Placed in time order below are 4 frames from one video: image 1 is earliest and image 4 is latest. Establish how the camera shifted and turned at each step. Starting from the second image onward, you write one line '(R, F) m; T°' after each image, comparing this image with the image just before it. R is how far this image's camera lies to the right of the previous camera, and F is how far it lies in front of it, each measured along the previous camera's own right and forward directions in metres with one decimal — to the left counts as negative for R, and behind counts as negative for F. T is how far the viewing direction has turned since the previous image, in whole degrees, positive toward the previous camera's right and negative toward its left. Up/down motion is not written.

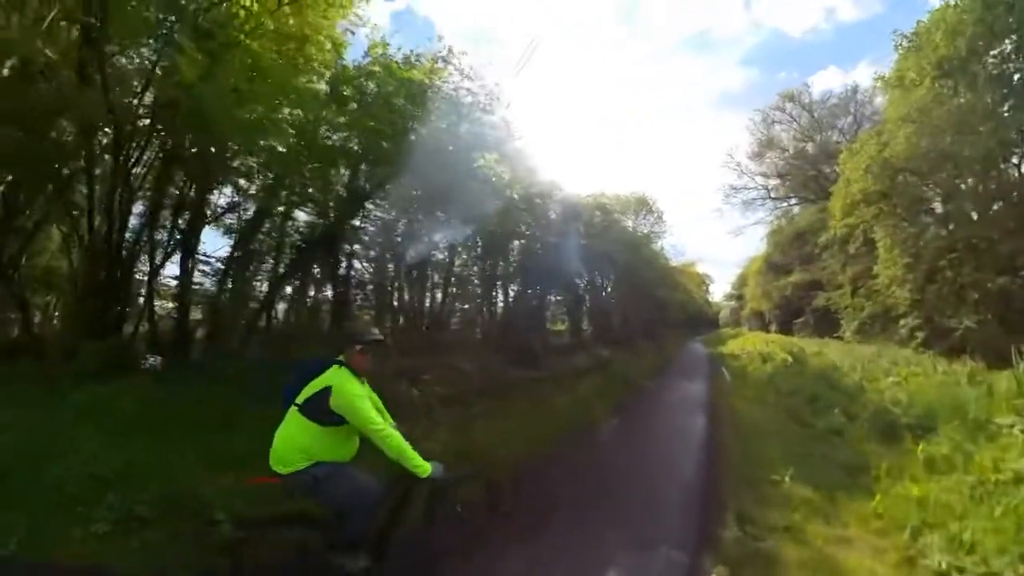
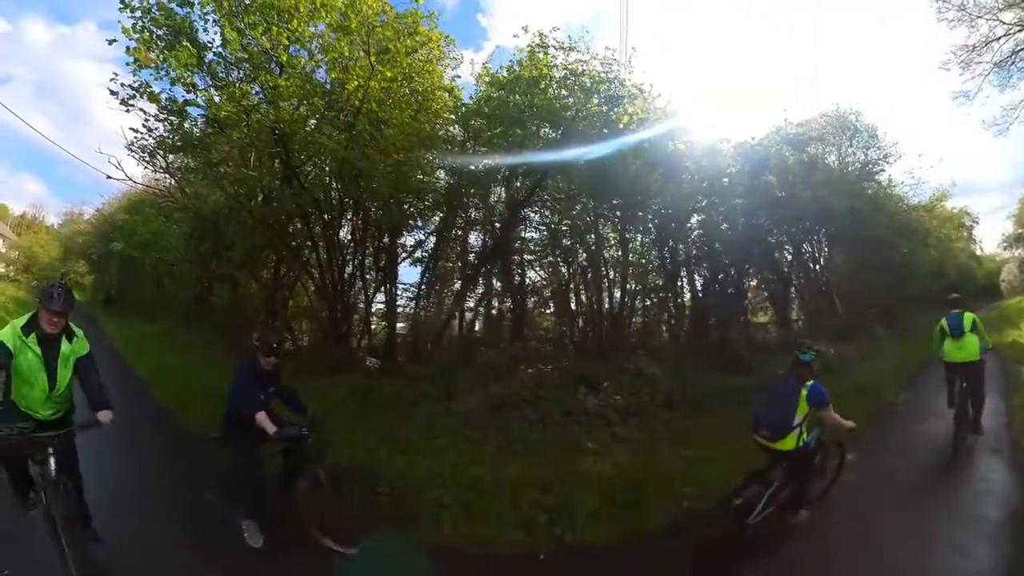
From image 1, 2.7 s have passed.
(+0.6, +1.6) m; -20°
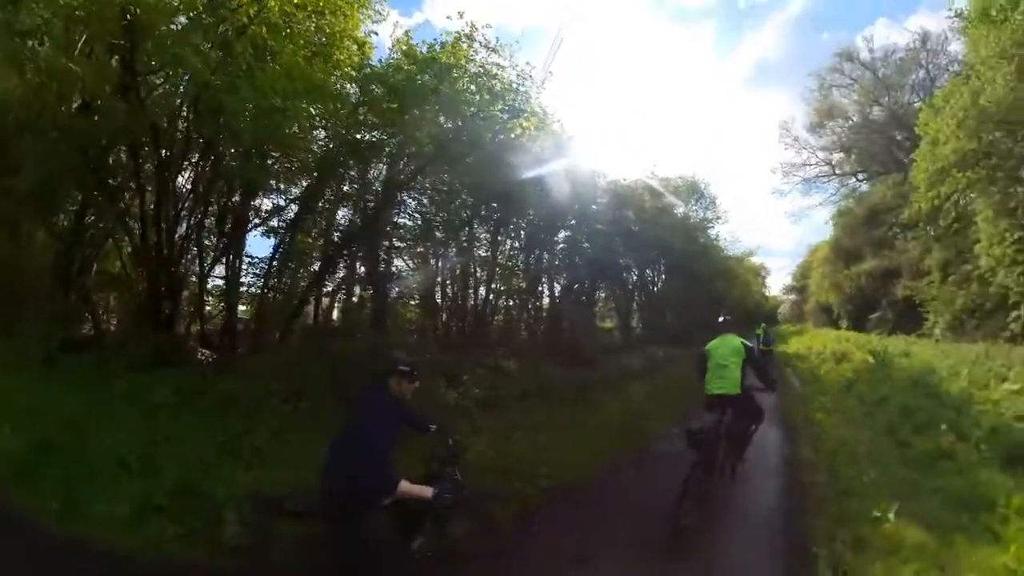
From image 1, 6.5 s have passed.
(-0.9, -0.8) m; +16°
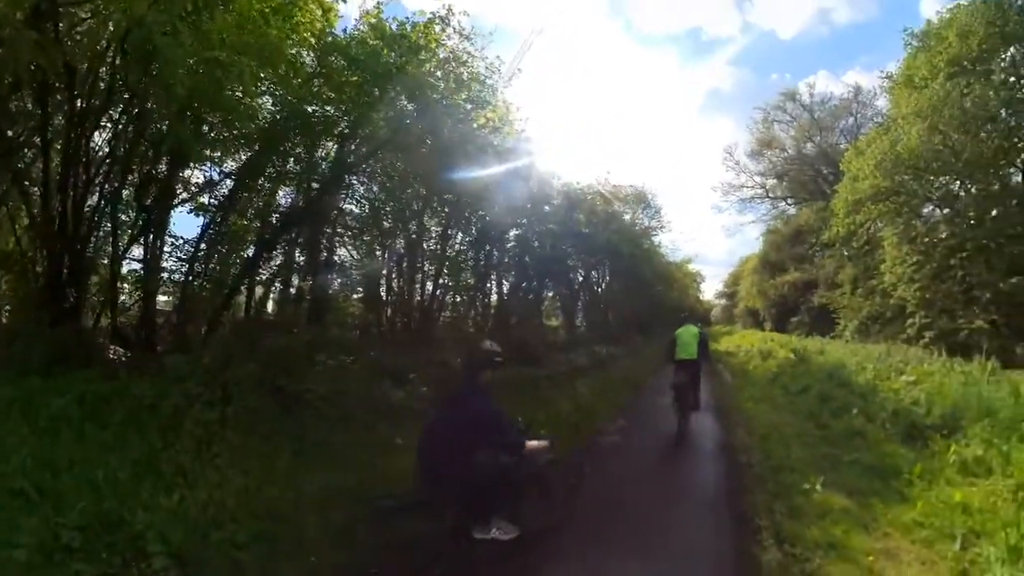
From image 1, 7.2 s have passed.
(-0.3, -0.2) m; +6°
